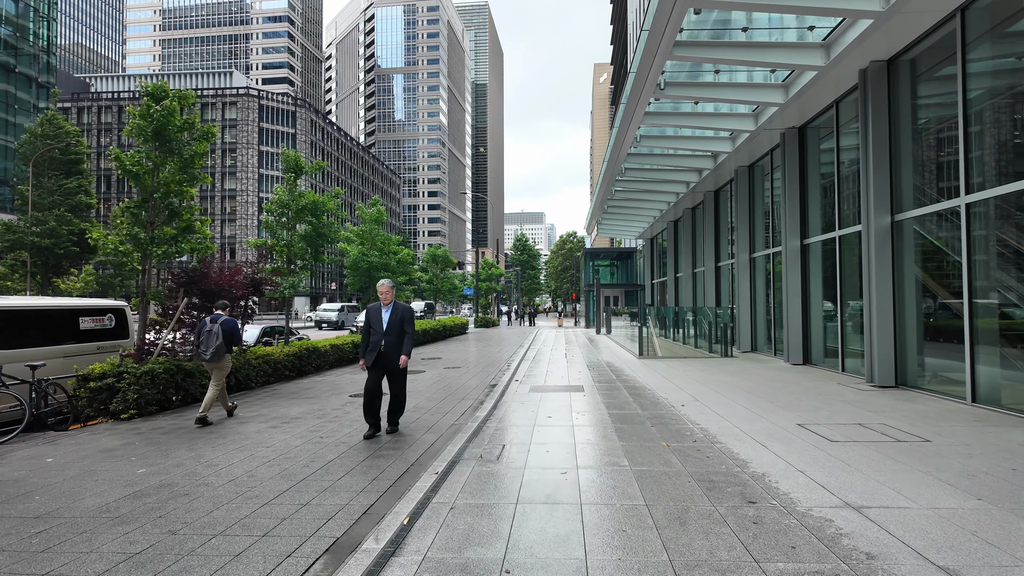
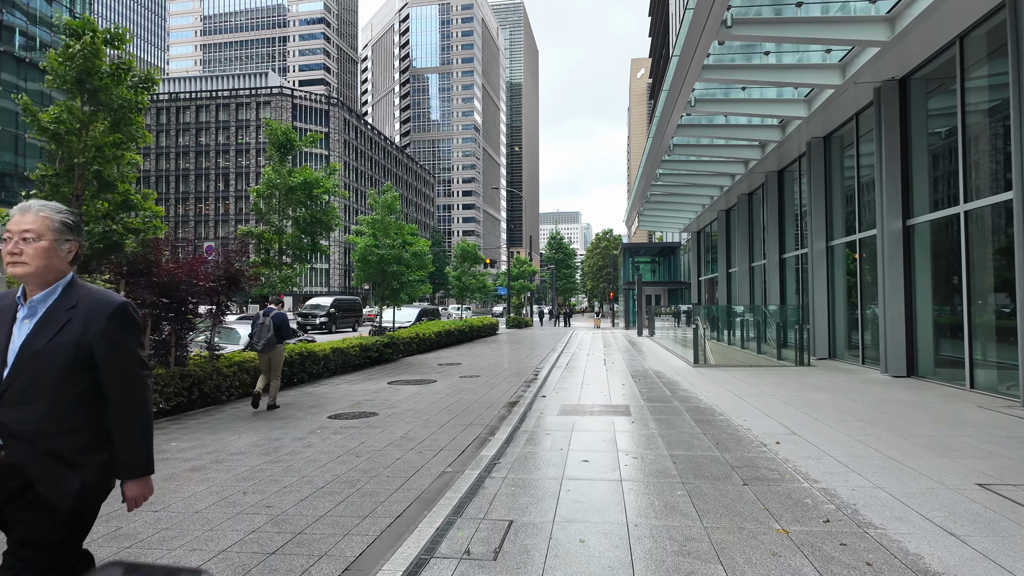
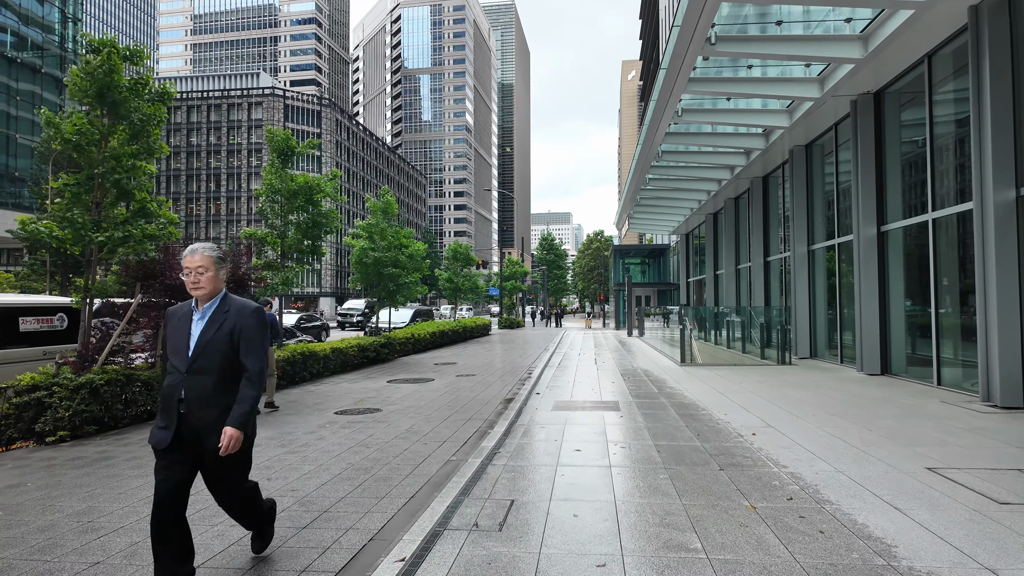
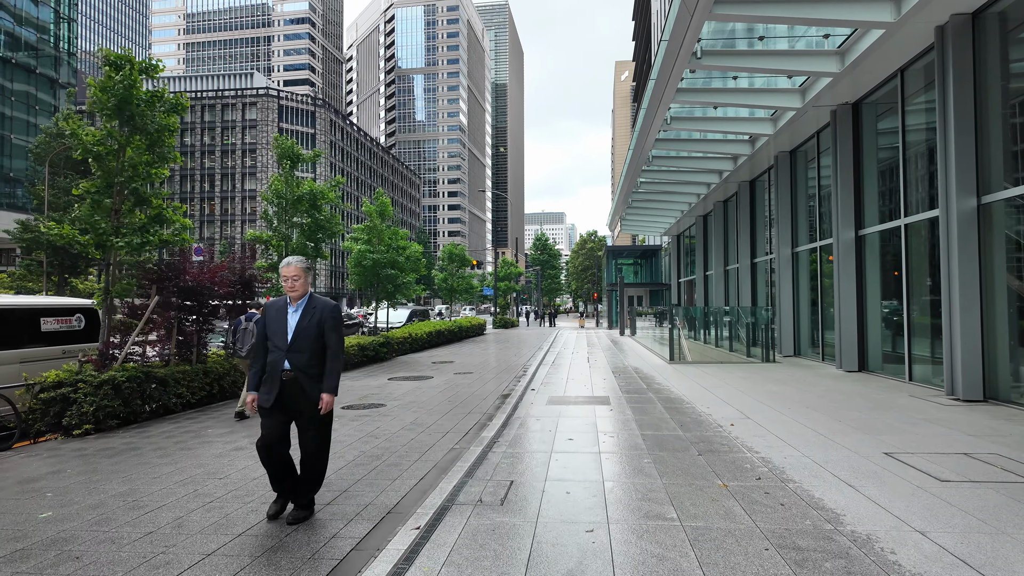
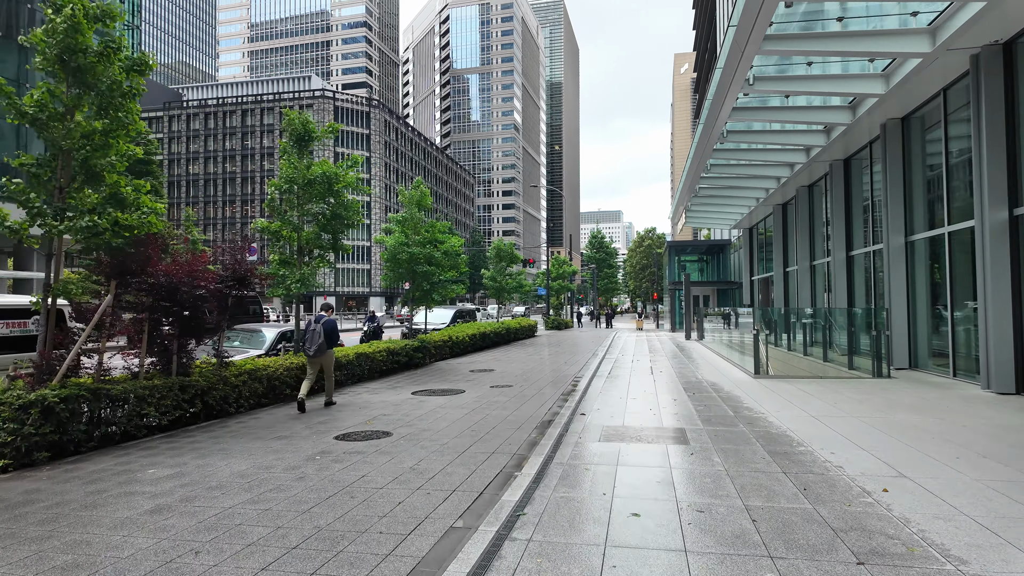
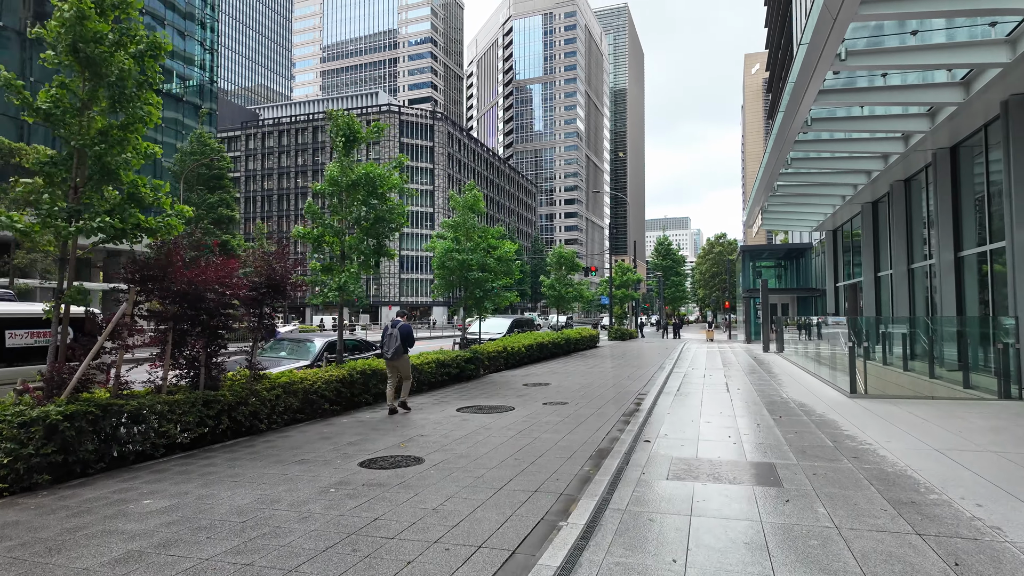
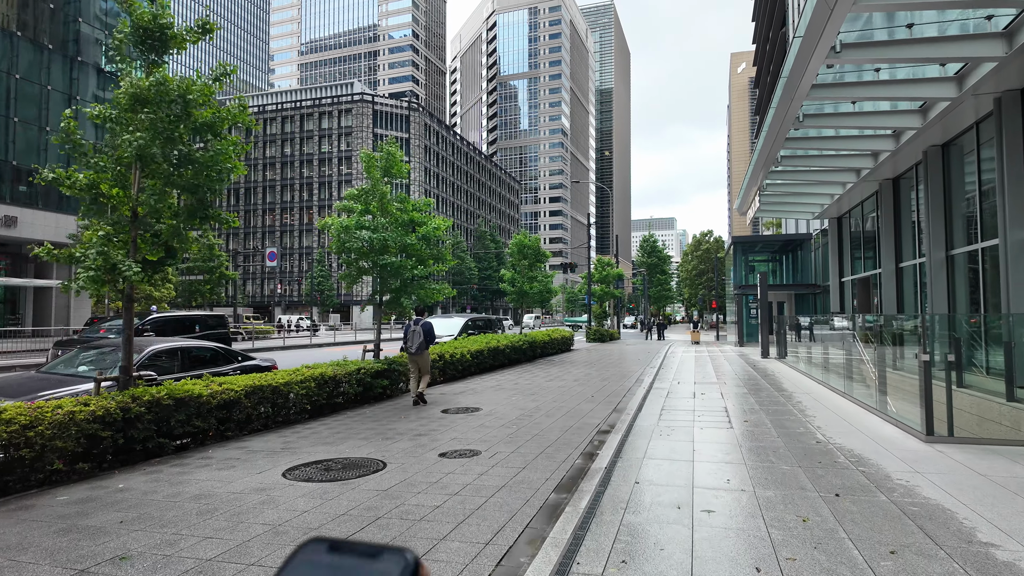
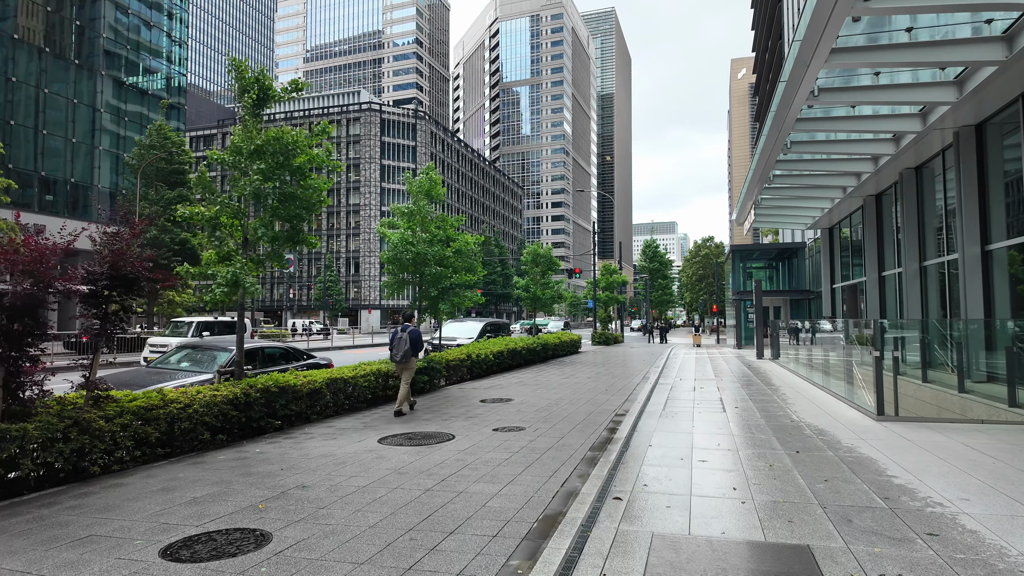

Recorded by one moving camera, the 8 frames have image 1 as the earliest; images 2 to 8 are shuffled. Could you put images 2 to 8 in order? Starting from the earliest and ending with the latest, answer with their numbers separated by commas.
4, 3, 2, 5, 6, 8, 7
